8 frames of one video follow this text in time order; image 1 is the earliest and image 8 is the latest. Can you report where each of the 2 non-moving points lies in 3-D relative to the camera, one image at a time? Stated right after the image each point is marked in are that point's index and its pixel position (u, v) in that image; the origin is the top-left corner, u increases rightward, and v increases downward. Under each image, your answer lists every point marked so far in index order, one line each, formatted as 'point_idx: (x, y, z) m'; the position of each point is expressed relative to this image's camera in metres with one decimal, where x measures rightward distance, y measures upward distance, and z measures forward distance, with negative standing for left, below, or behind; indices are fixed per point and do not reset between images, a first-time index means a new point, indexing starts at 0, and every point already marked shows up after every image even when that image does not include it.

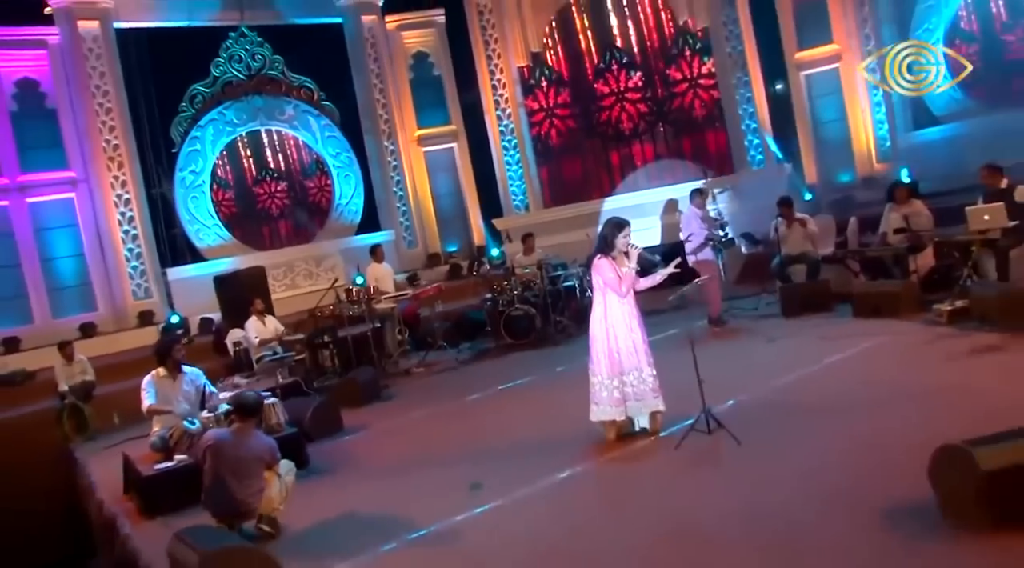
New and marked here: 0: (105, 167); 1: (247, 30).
0: (-4.8, +1.4, +9.8) m
1: (-3.5, +3.3, +10.8) m
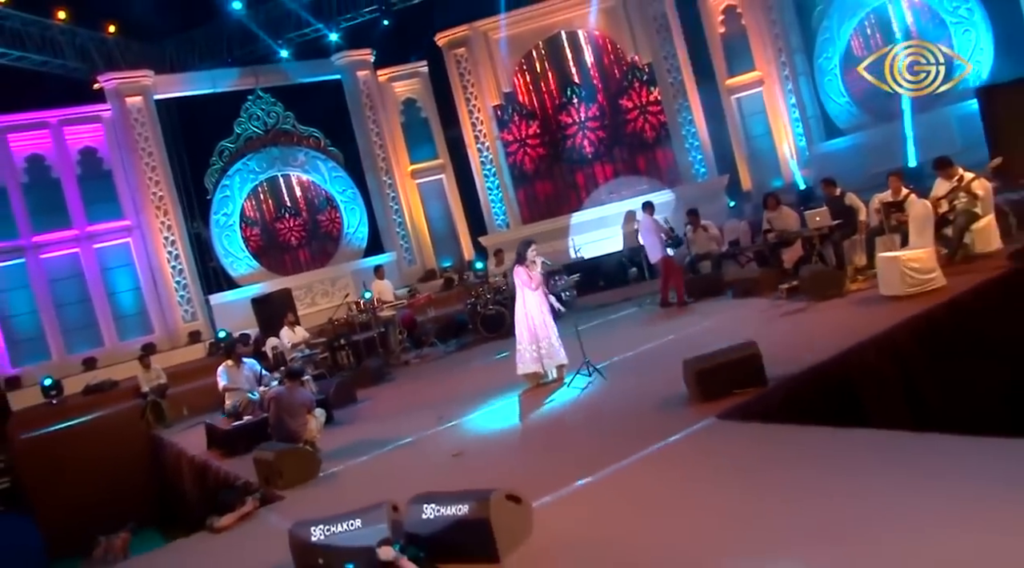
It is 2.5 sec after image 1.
0: (-5.1, +1.0, +11.9) m
1: (-3.9, +3.0, +12.9) m
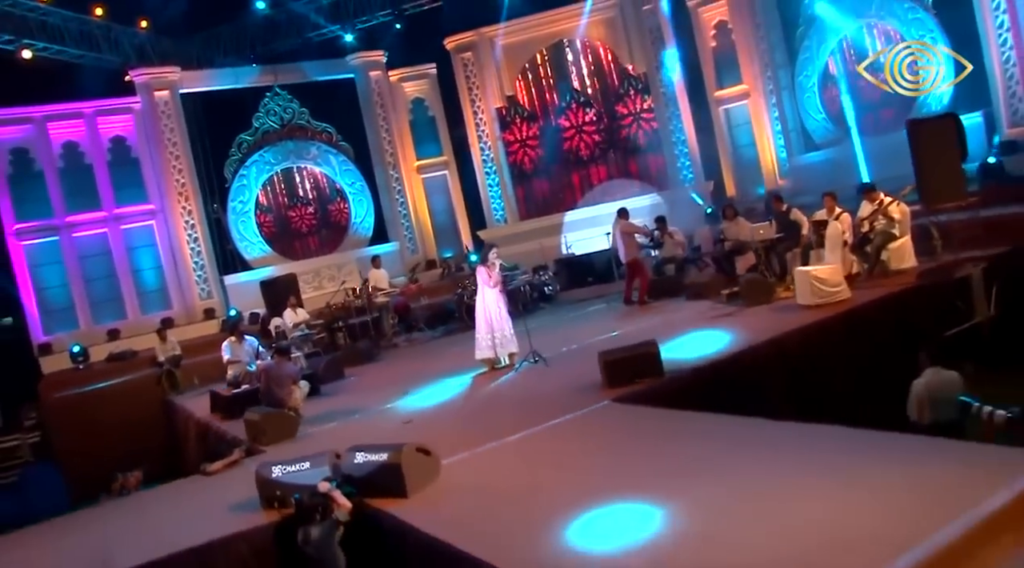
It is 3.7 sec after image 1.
0: (-5.2, +1.3, +12.9) m
1: (-3.9, +3.3, +13.9) m
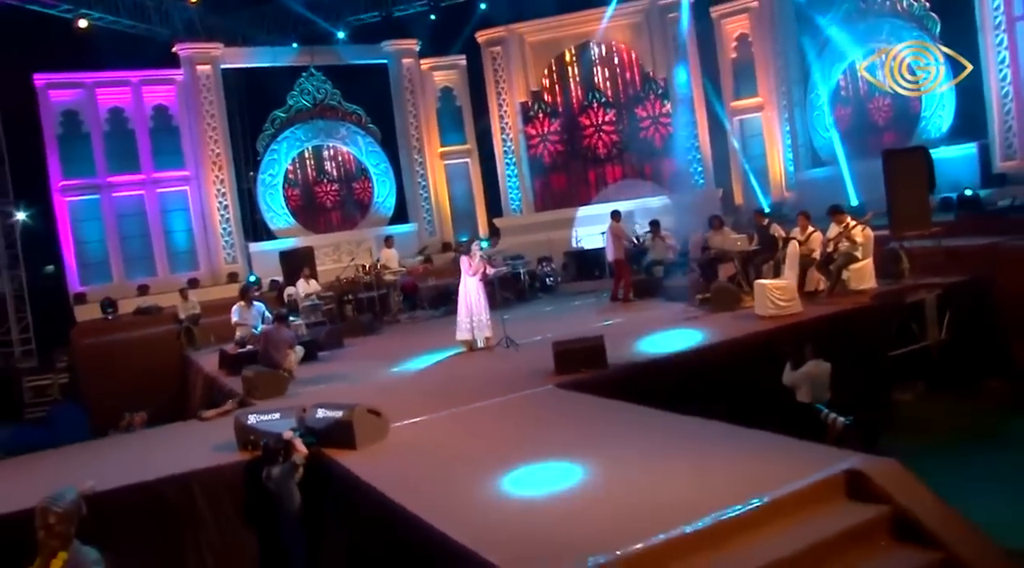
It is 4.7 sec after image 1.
0: (-5.0, +1.9, +13.7) m
1: (-3.5, +3.8, +14.7) m
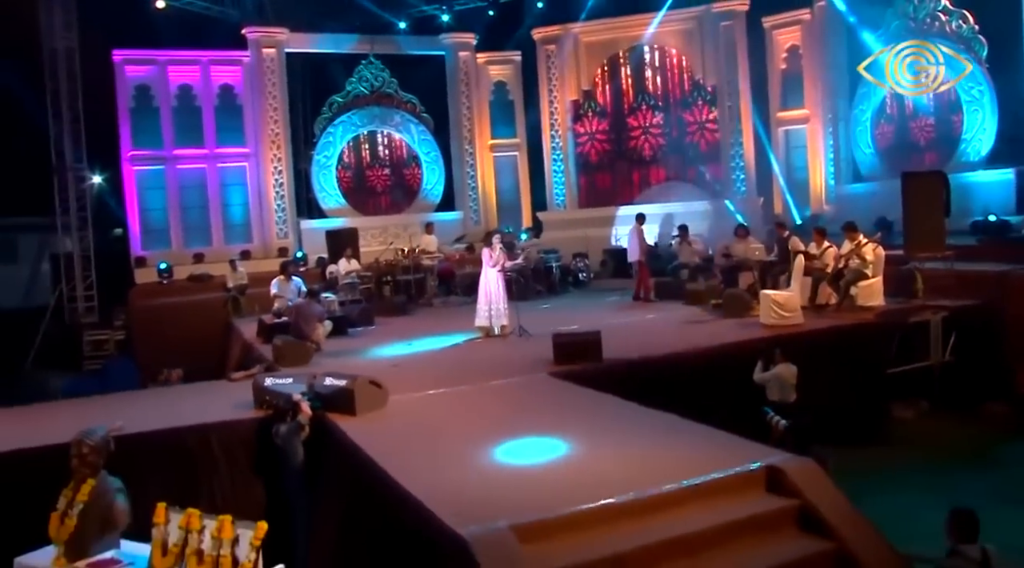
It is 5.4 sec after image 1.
0: (-4.3, +2.4, +14.5) m
1: (-2.5, +4.2, +15.3) m
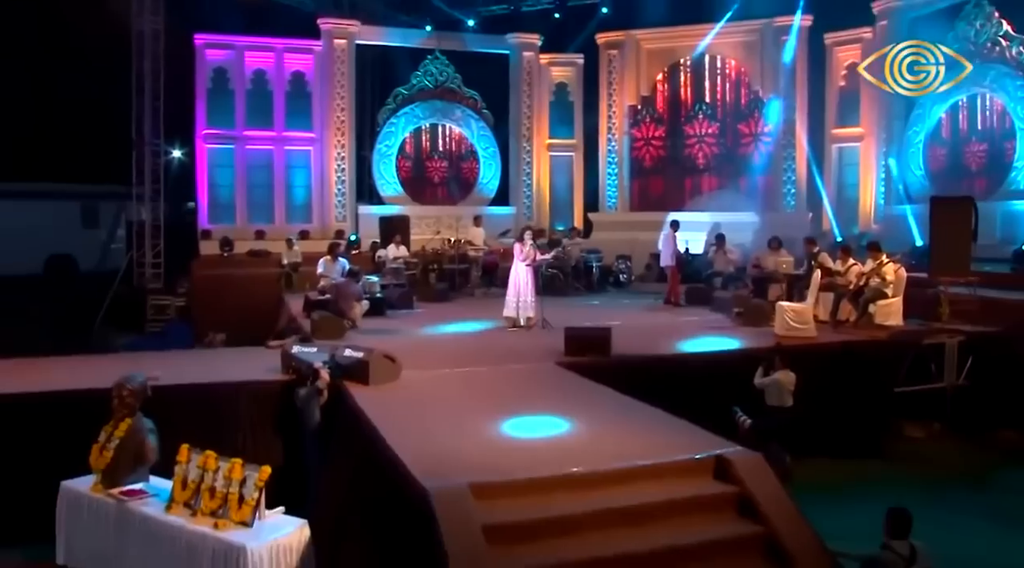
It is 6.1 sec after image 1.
0: (-3.3, +2.7, +15.1) m
1: (-1.4, +4.4, +15.8) m
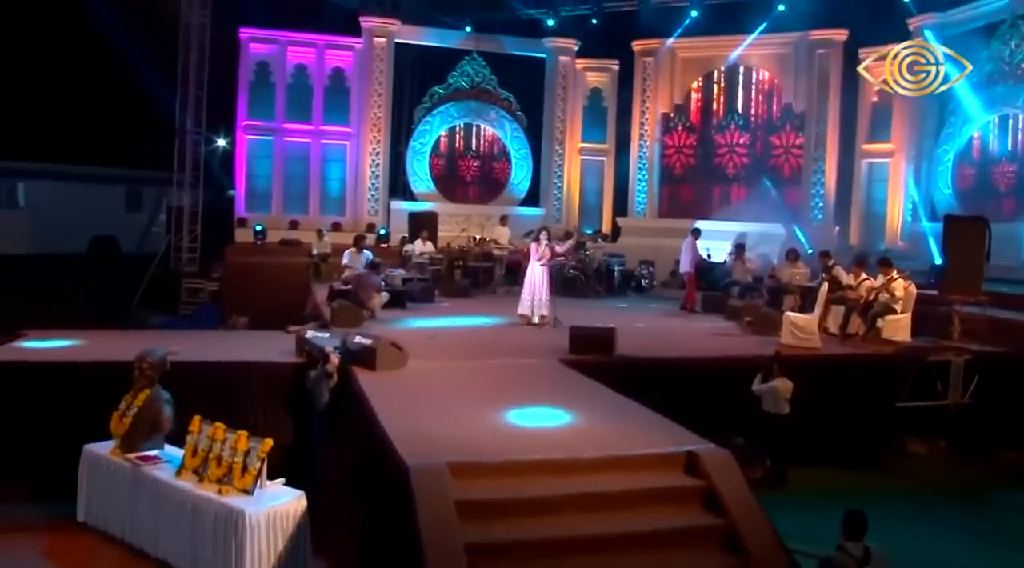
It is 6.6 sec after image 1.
0: (-2.7, +2.9, +15.5) m
1: (-0.7, +4.5, +16.1) m
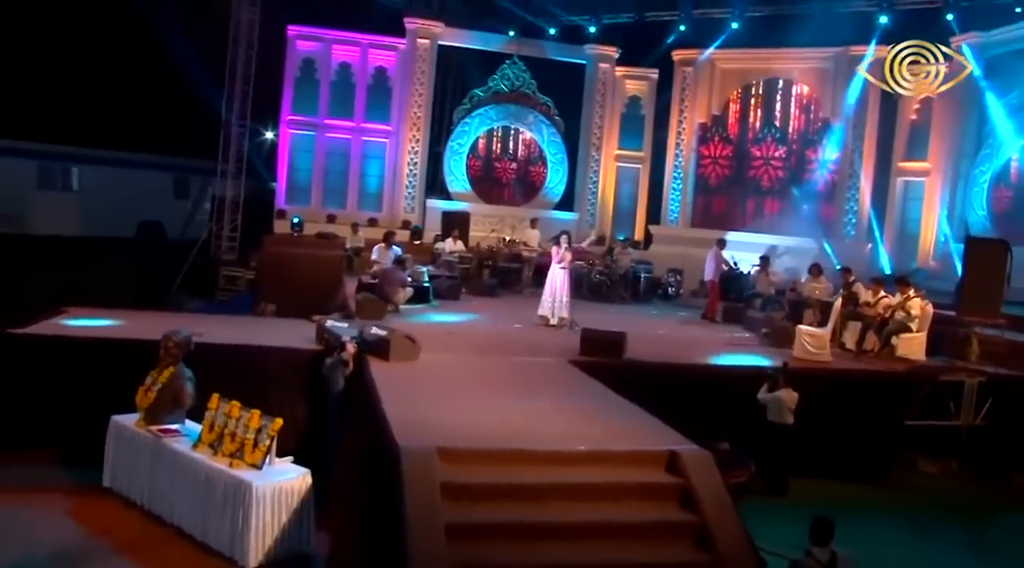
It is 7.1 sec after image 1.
0: (-2.0, +3.0, +15.9) m
1: (+0.1, +4.4, +16.3) m
